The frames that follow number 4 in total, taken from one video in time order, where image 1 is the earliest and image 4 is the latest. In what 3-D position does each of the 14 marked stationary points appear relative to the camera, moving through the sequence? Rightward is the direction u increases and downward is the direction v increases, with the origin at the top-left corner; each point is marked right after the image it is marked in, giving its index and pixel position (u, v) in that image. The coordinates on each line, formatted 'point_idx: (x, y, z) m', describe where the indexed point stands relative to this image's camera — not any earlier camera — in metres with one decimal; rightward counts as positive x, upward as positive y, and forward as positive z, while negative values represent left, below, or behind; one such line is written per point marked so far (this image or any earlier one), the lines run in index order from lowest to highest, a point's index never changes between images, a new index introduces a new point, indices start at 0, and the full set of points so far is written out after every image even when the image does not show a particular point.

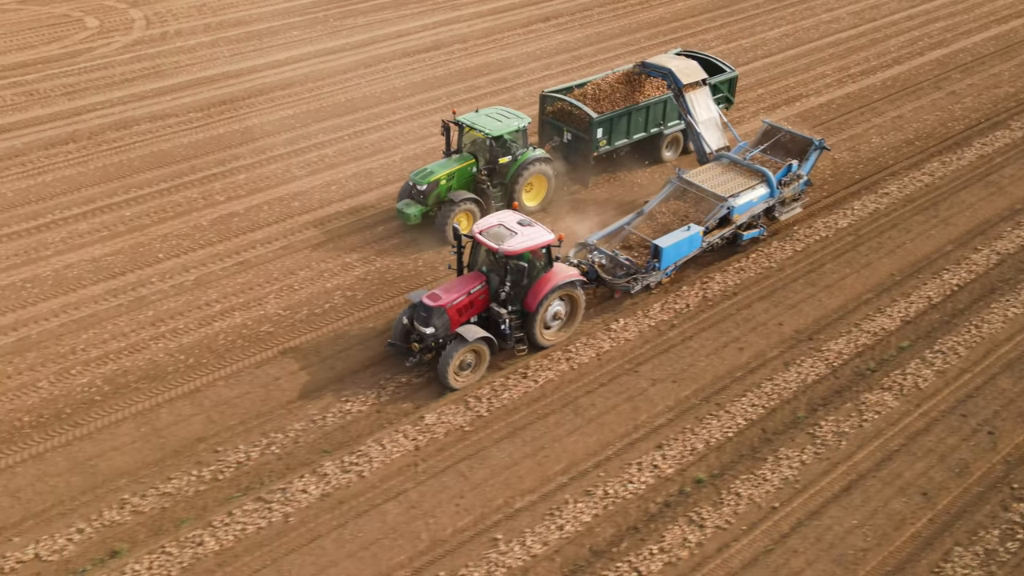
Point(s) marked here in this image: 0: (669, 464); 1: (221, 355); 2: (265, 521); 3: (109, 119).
0: (+1.6, -1.8, +10.1) m
1: (-3.4, -0.8, +11.7) m
2: (-2.3, -2.2, +9.4) m
3: (-7.0, +2.9, +17.3) m
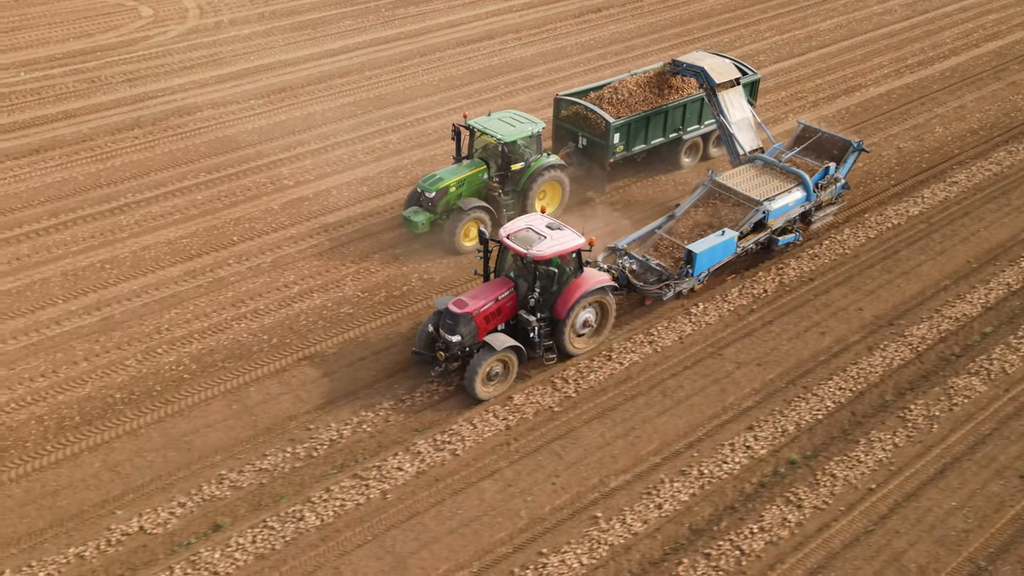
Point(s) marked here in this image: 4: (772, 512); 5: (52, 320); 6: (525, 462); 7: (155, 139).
0: (+2.5, -1.6, +10.1) m
1: (-2.4, -0.6, +11.7) m
2: (-1.4, -2.0, +9.4) m
3: (-5.9, +3.2, +17.4) m
4: (+2.4, -2.1, +9.3) m
5: (-5.4, -0.4, +11.8) m
6: (+0.1, -1.7, +9.8) m
7: (-5.8, +2.4, +16.2) m
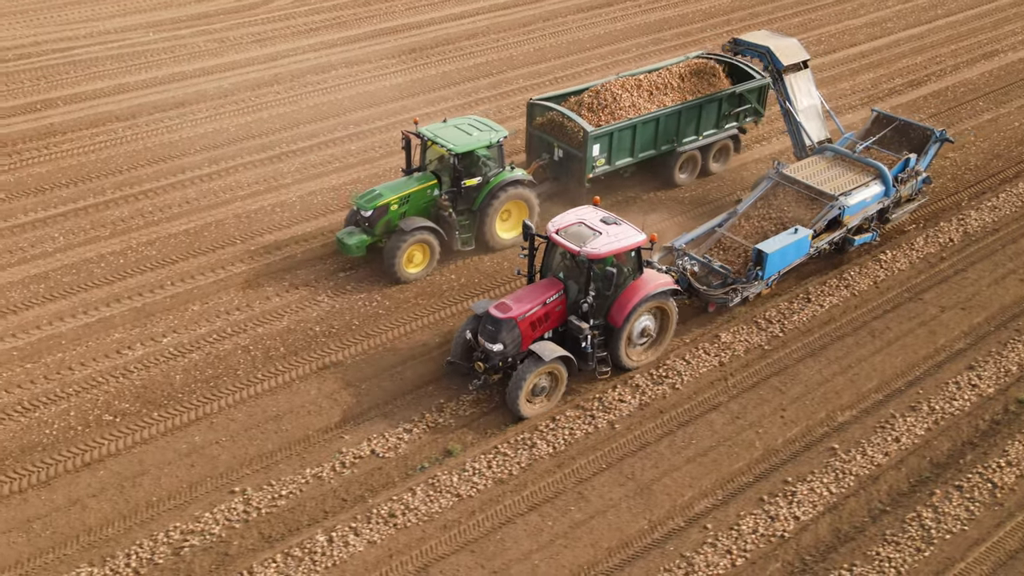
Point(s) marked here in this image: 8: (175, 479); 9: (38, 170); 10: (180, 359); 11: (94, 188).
0: (+4.6, -0.9, +9.8) m
1: (-0.2, +0.1, +11.5) m
2: (+0.7, -1.3, +9.2) m
3: (-3.6, +3.9, +17.3) m
4: (+4.5, -1.4, +9.0) m
5: (-3.2, +0.3, +11.7) m
6: (+2.2, -1.0, +9.6) m
7: (-3.5, +3.1, +16.1) m
8: (-2.8, -1.6, +8.4) m
9: (-6.4, +1.6, +13.5) m
10: (-3.3, -0.7, +9.9) m
11: (-5.5, +1.3, +13.1) m
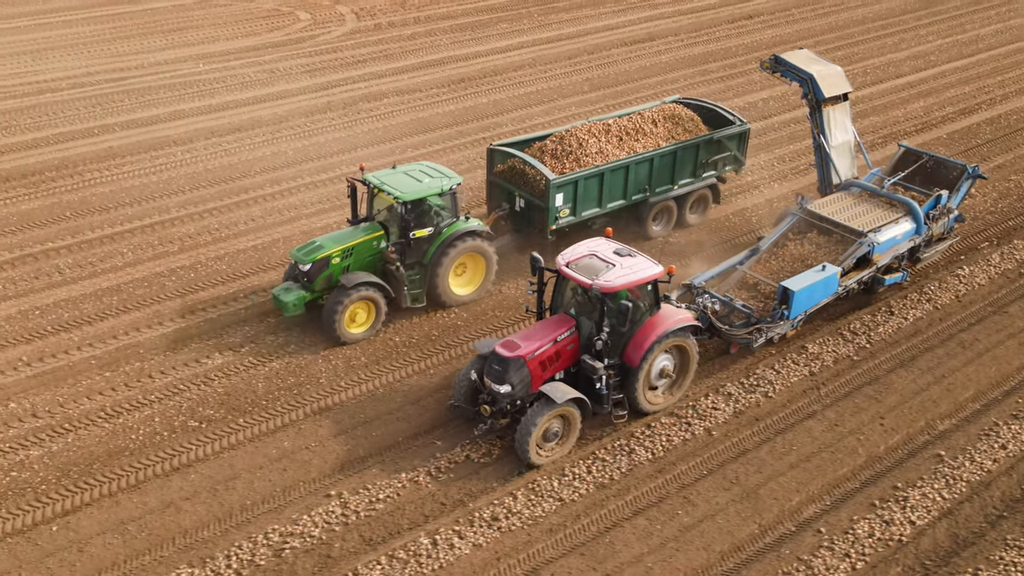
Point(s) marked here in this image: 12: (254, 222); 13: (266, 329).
0: (+5.5, -1.0, +9.5) m
1: (+0.6, 0.0, +11.4) m
2: (+1.6, -1.3, +8.9) m
3: (-2.7, +3.4, +17.4) m
4: (+5.3, -1.4, +8.7) m
5: (-2.4, +0.2, +11.6) m
6: (+3.1, -1.1, +9.4) m
7: (-2.6, +2.7, +16.1) m
8: (-2.0, -1.6, +8.2) m
9: (-5.5, +1.3, +13.5) m
10: (-2.4, -0.8, +9.8) m
11: (-4.6, +1.1, +13.0) m
12: (-3.3, +0.8, +12.7) m
13: (-2.6, -0.4, +10.4) m
